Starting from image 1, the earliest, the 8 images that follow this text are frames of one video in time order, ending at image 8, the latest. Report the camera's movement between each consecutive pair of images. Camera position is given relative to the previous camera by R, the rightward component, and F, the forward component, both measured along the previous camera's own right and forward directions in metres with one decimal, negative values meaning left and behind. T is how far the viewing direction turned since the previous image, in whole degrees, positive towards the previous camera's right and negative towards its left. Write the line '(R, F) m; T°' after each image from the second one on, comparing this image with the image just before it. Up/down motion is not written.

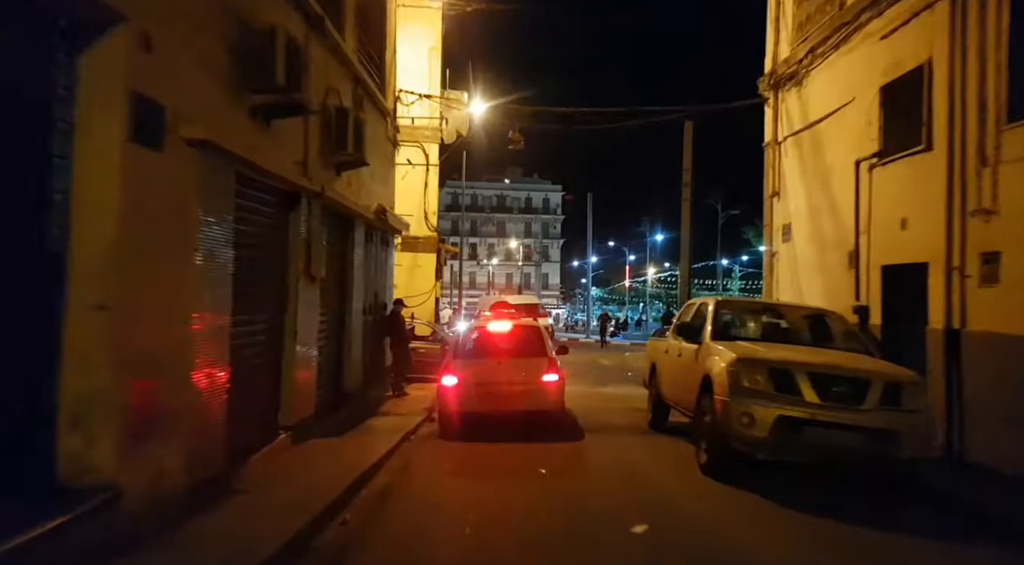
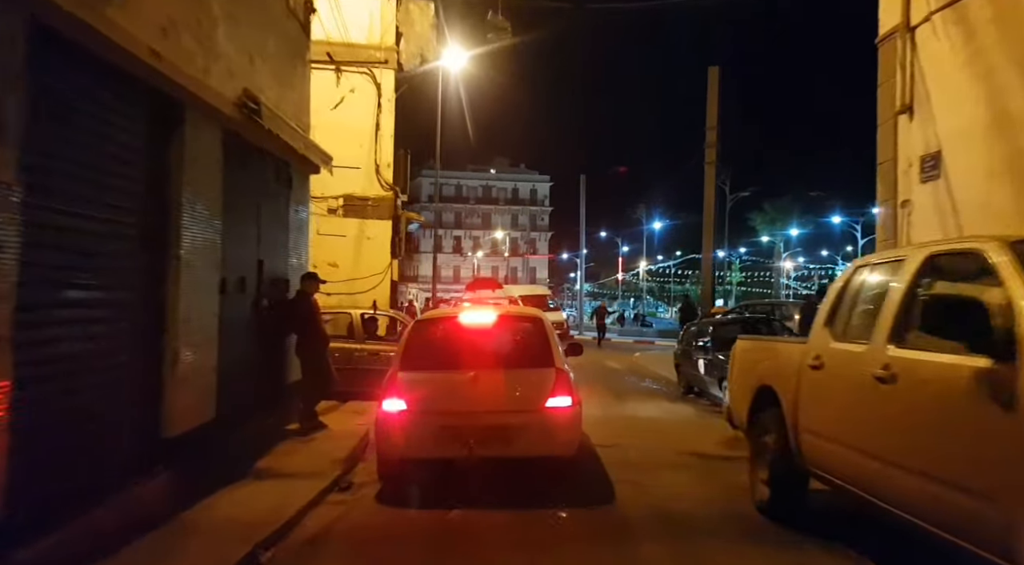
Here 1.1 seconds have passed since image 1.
(+0.1, +5.4) m; +1°
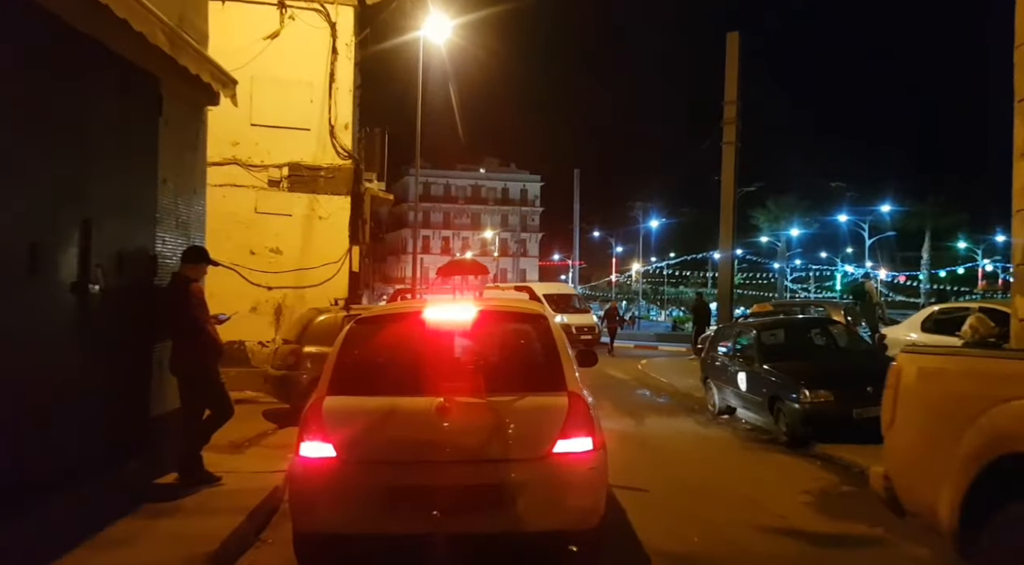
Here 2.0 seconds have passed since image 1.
(0.0, +3.0) m; +1°
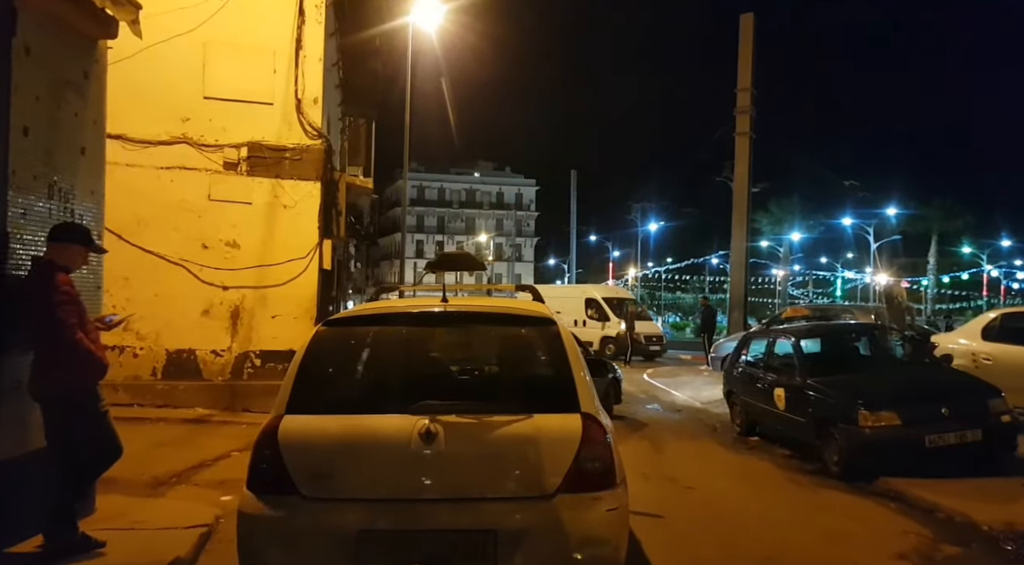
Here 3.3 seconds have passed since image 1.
(0.0, +1.6) m; 0°
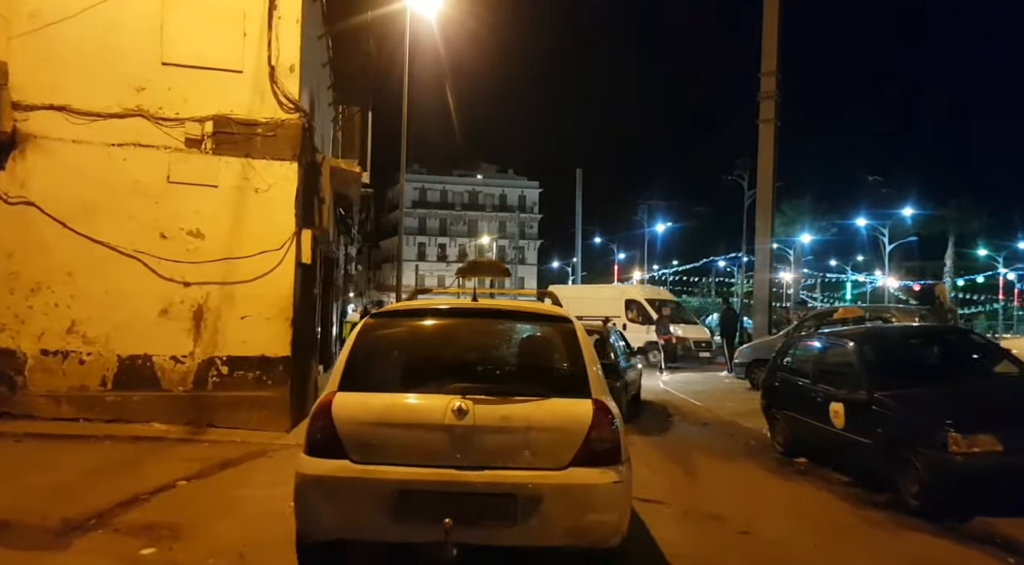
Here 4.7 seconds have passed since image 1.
(0.0, +1.4) m; 0°
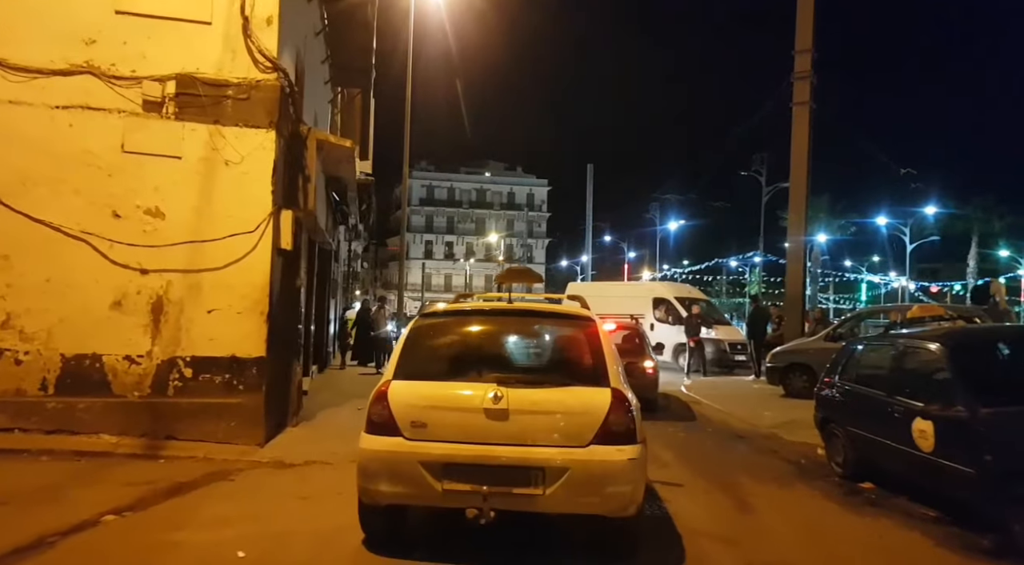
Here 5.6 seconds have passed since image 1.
(-0.1, +1.3) m; -1°
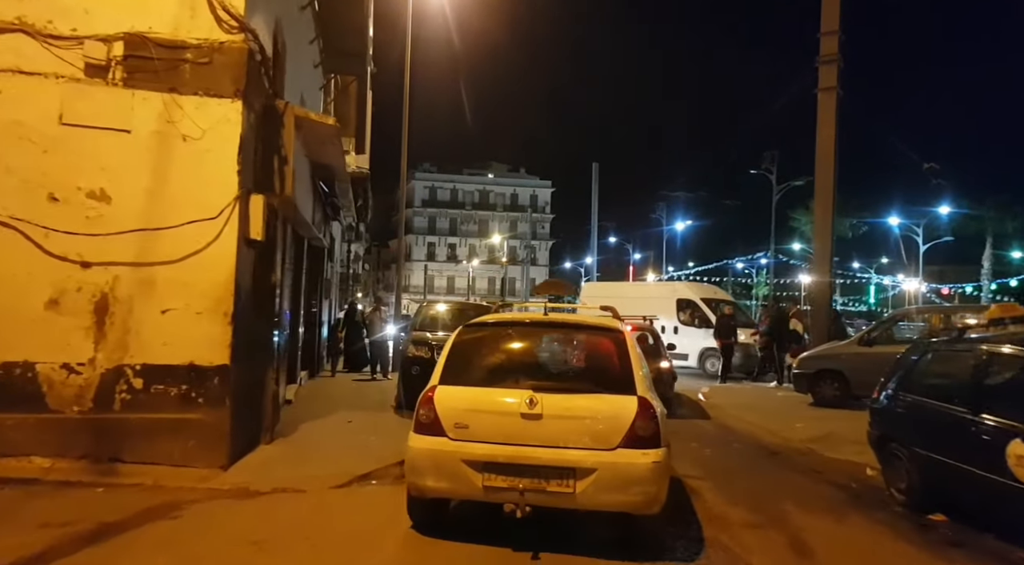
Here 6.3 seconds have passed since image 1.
(0.0, +1.1) m; 0°
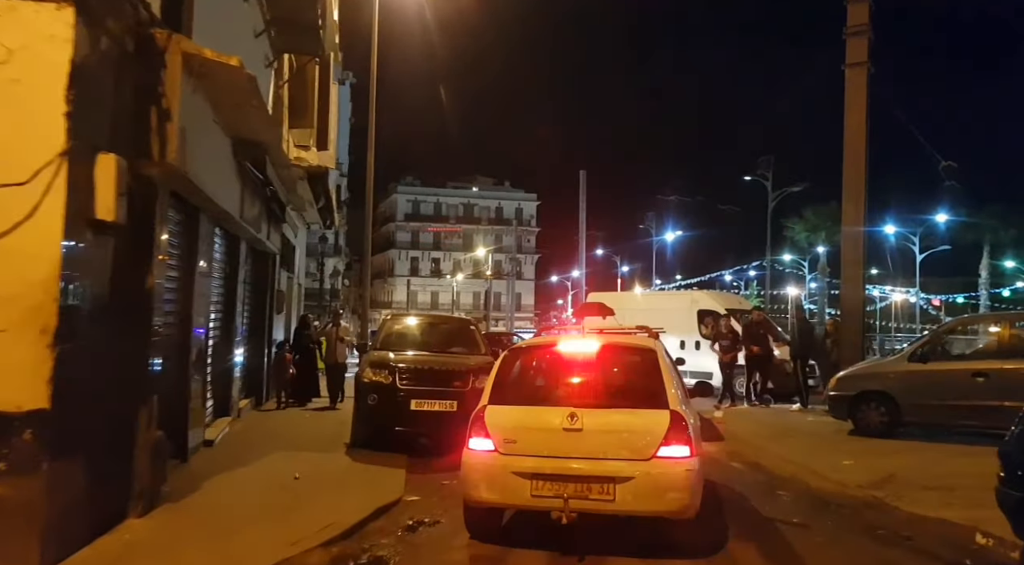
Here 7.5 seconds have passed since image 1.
(+0.1, +2.2) m; +1°
